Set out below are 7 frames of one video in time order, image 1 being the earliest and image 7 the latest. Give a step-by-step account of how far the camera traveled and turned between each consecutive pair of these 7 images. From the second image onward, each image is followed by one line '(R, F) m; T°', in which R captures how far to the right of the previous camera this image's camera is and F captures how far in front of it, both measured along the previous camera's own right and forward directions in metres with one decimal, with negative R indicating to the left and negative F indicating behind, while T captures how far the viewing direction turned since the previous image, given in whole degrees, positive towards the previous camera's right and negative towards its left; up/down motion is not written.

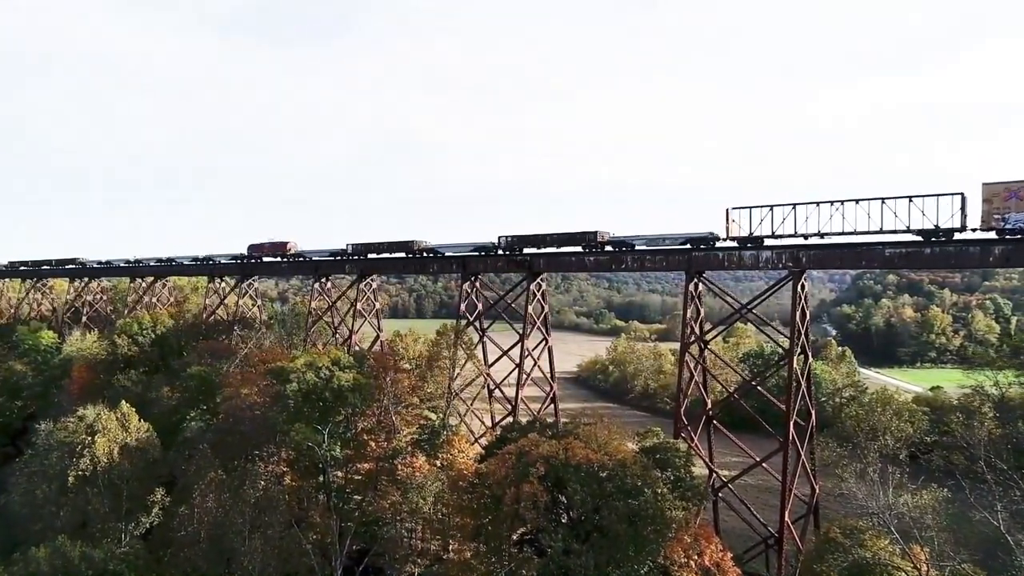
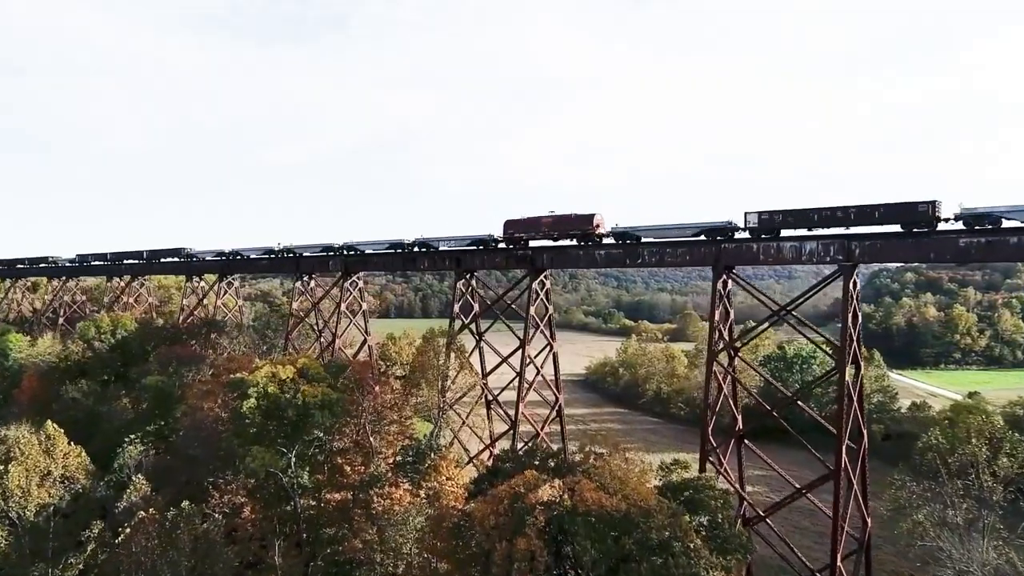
(+0.2, +2.3) m; -1°
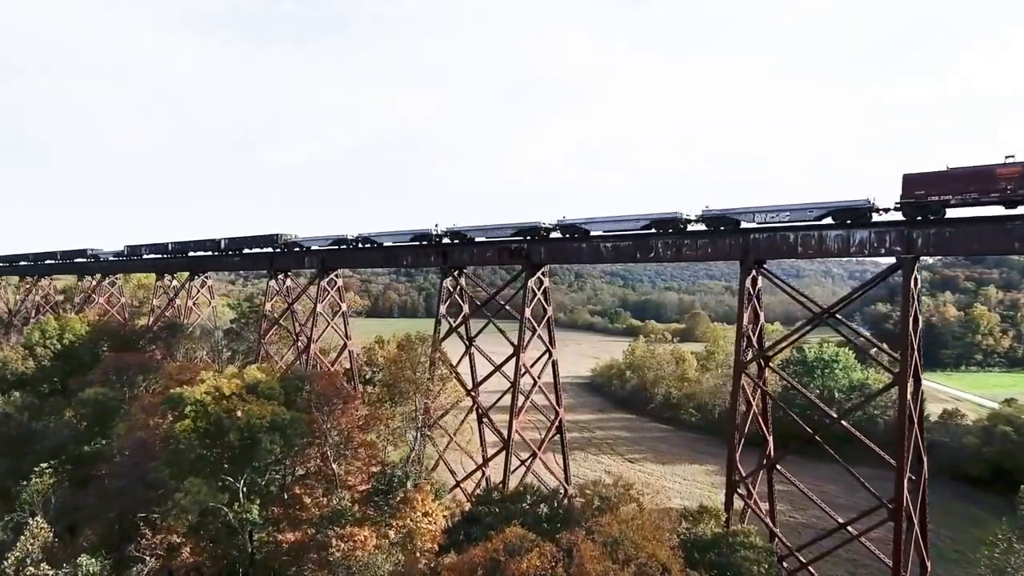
(+0.3, +2.1) m; 0°
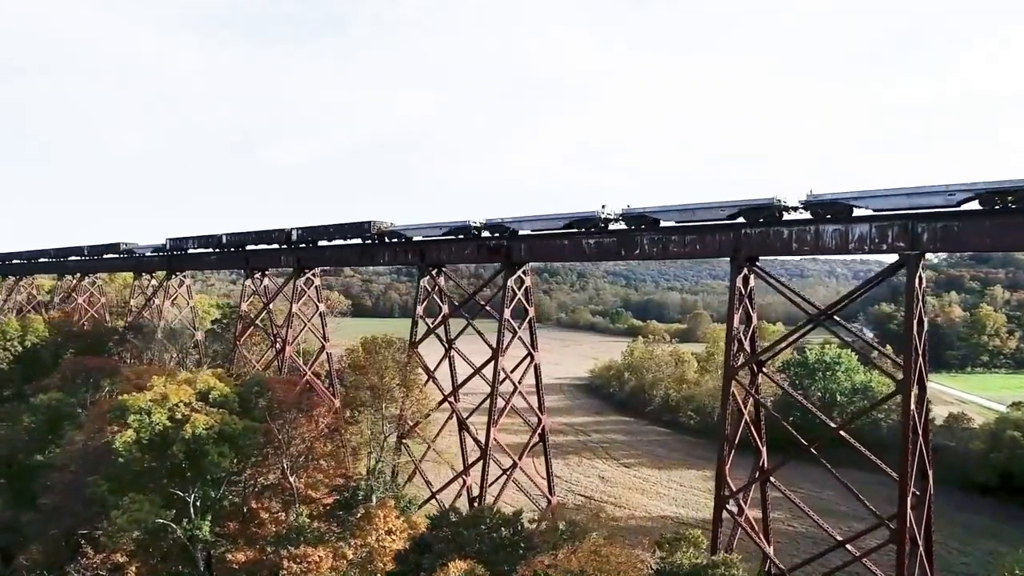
(+0.5, +0.8) m; 0°
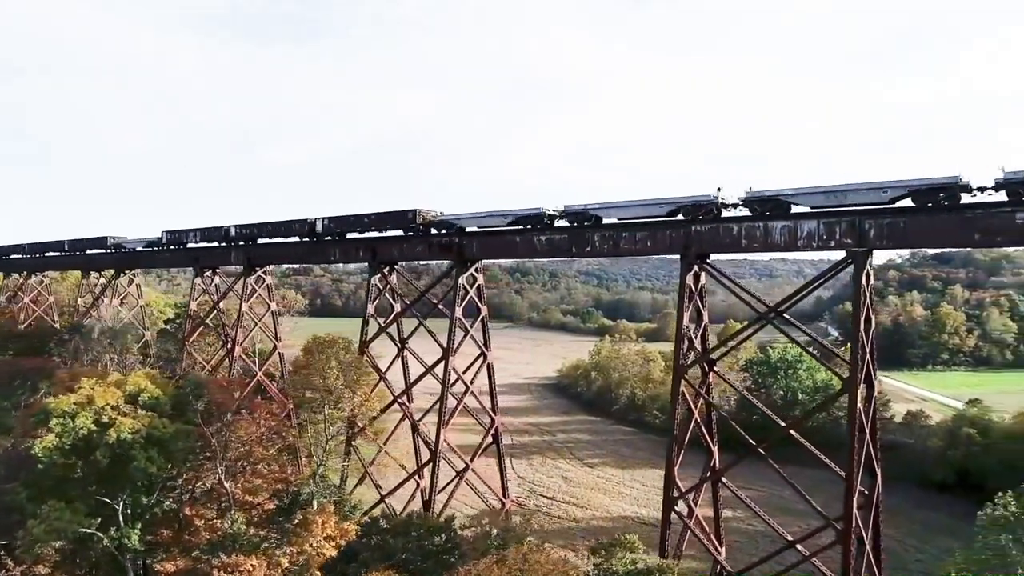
(+0.4, +0.3) m; +2°
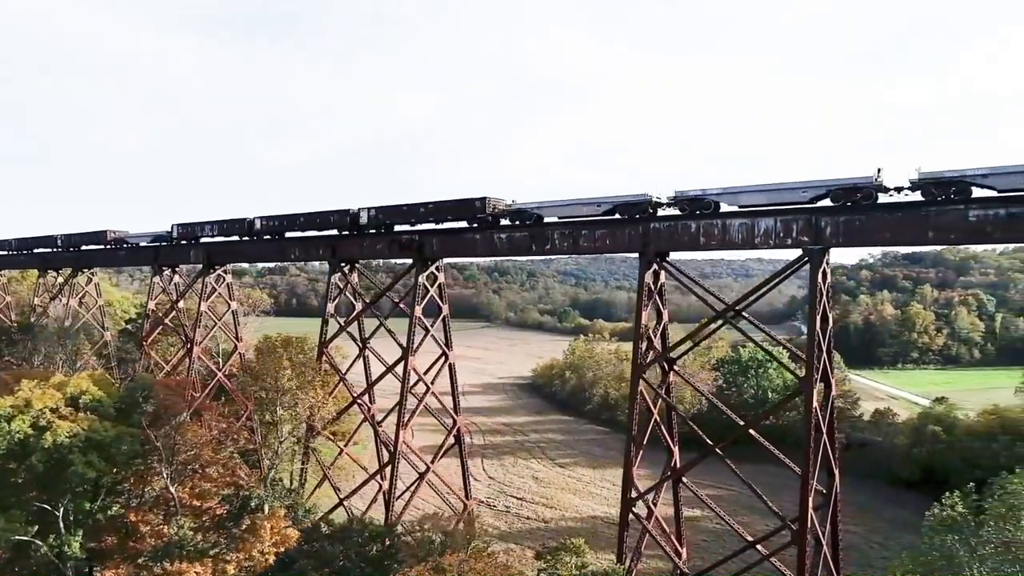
(+0.3, +0.2) m; +2°
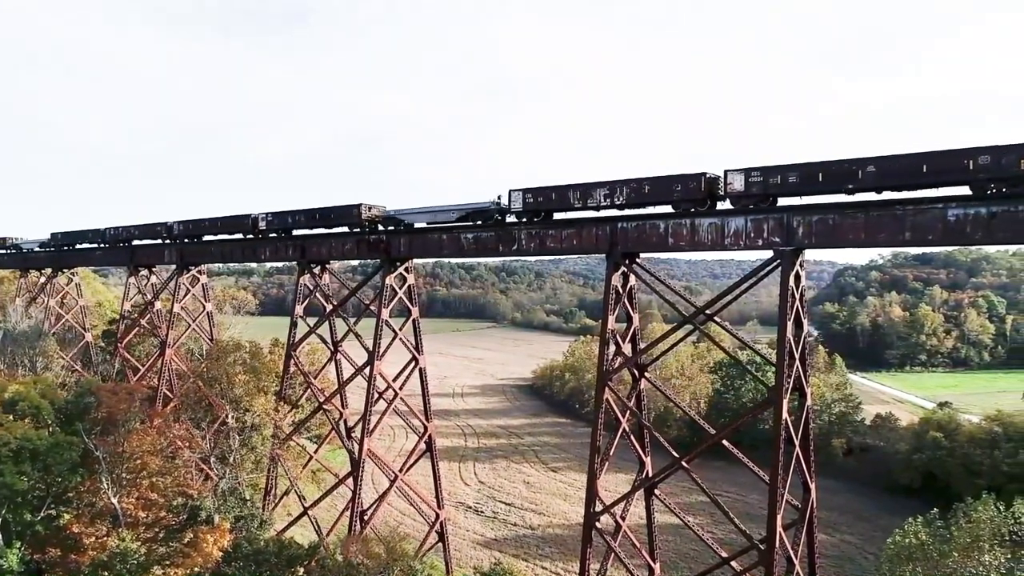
(+0.7, +0.5) m; -1°
